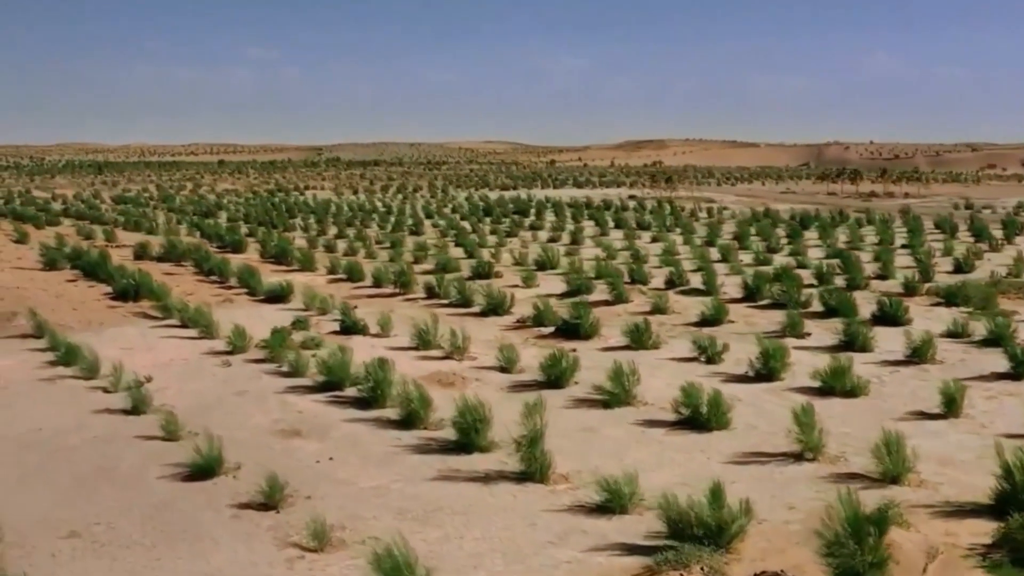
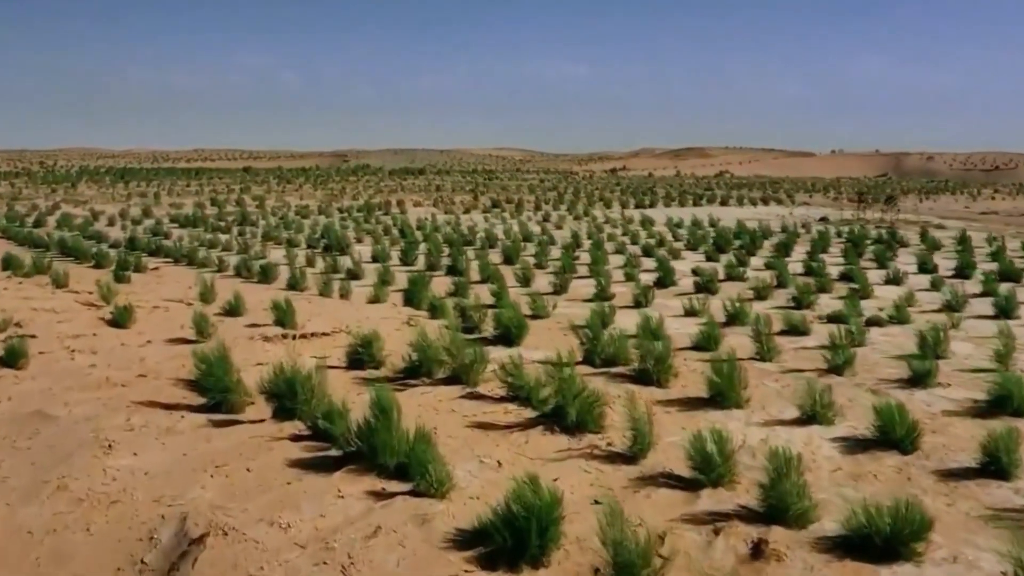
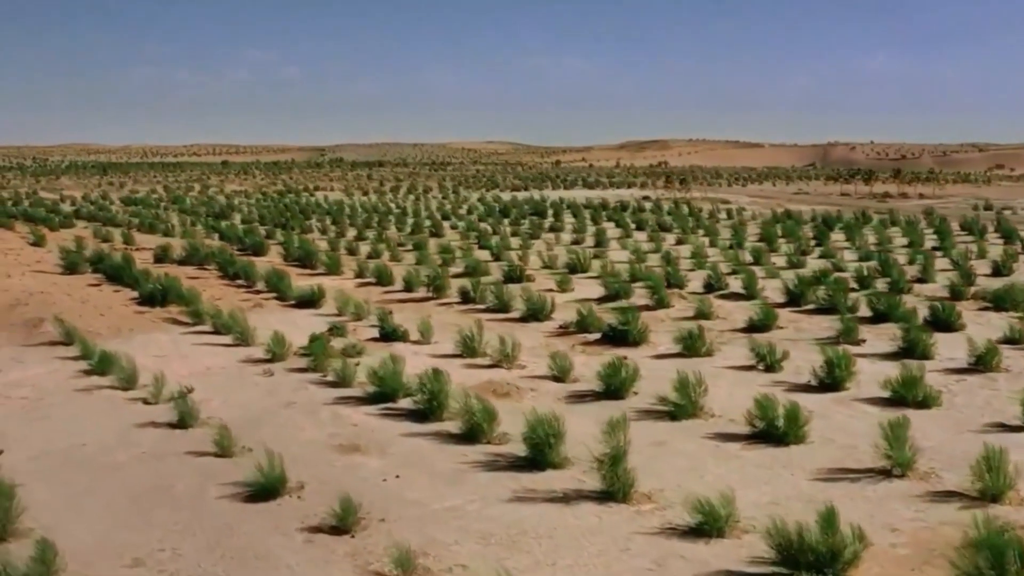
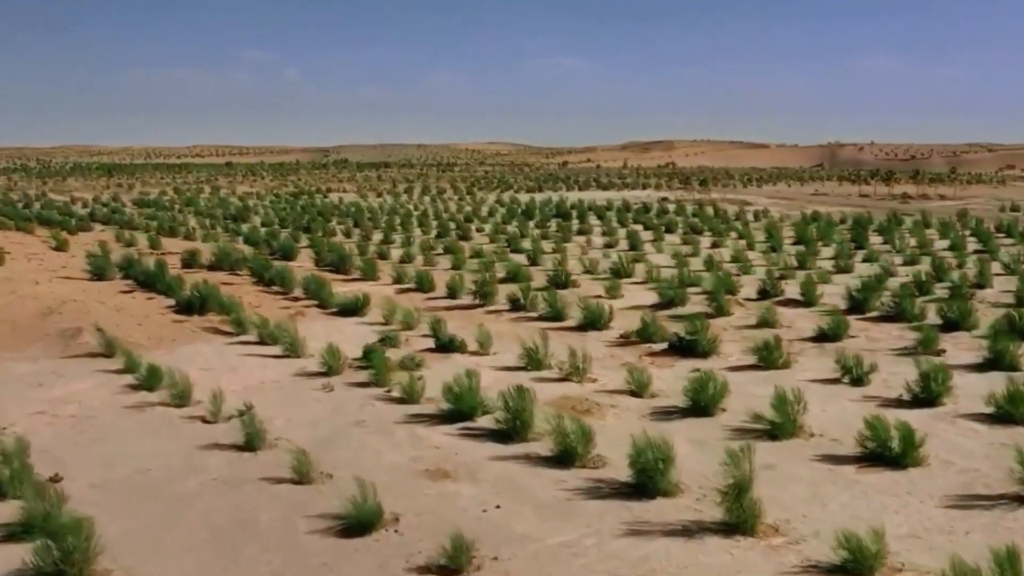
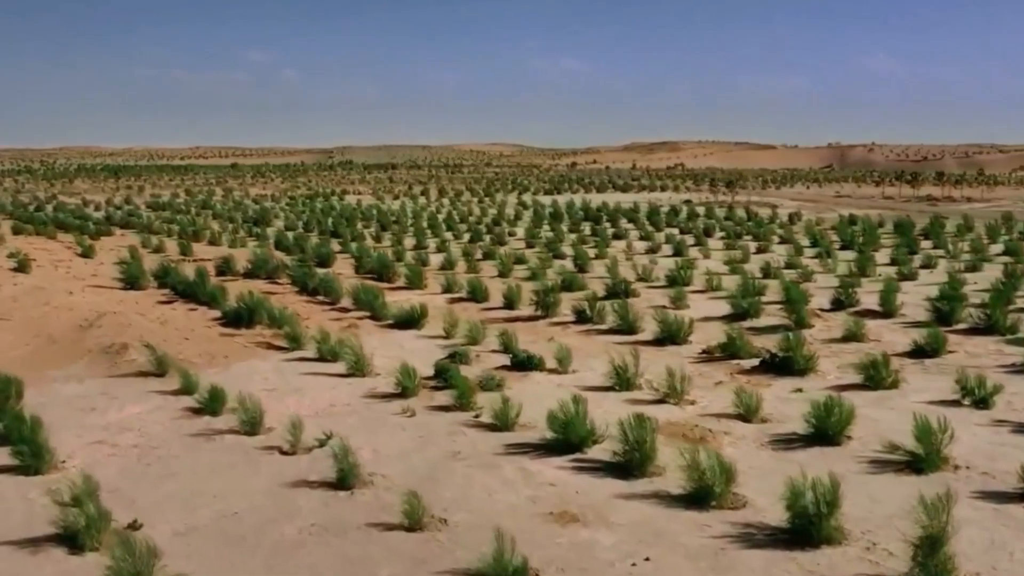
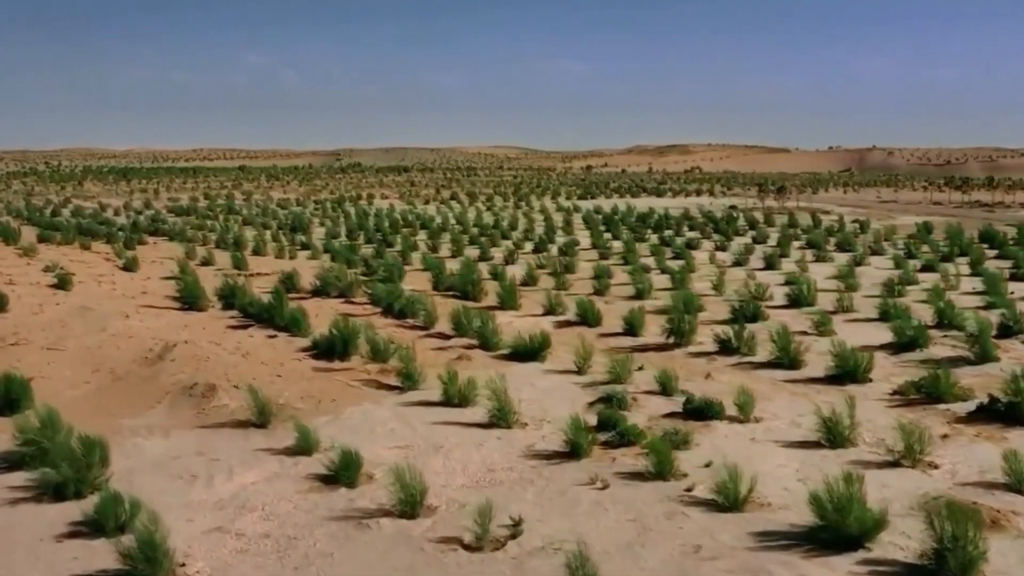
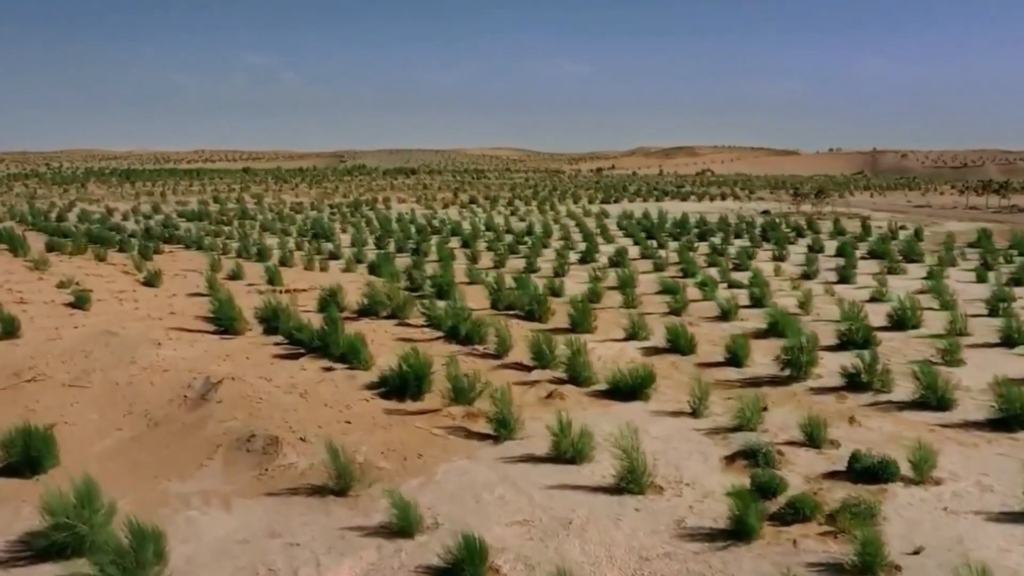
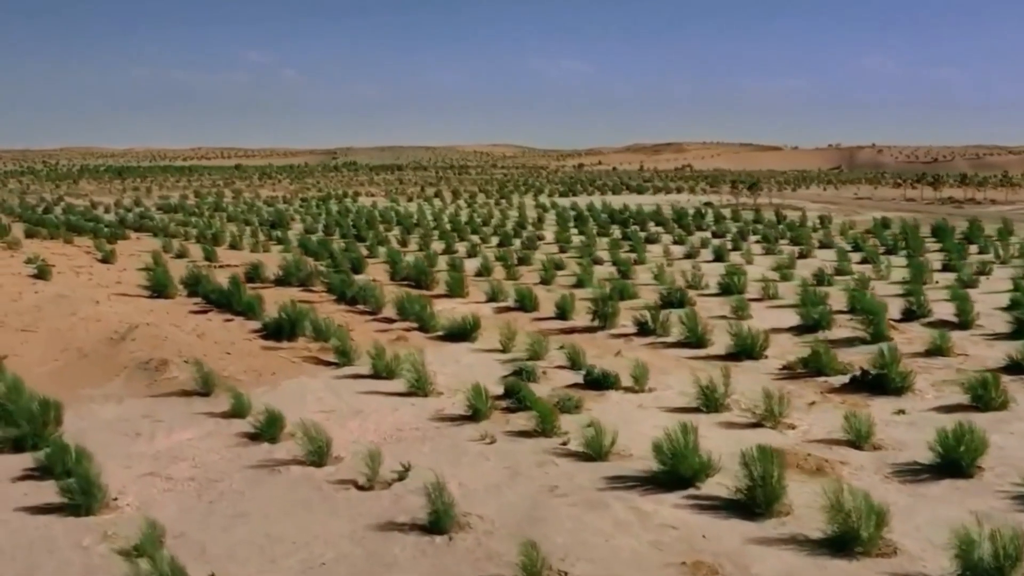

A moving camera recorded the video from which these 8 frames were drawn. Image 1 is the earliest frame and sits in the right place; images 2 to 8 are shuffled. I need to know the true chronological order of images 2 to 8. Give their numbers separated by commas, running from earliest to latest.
3, 4, 5, 8, 6, 7, 2
